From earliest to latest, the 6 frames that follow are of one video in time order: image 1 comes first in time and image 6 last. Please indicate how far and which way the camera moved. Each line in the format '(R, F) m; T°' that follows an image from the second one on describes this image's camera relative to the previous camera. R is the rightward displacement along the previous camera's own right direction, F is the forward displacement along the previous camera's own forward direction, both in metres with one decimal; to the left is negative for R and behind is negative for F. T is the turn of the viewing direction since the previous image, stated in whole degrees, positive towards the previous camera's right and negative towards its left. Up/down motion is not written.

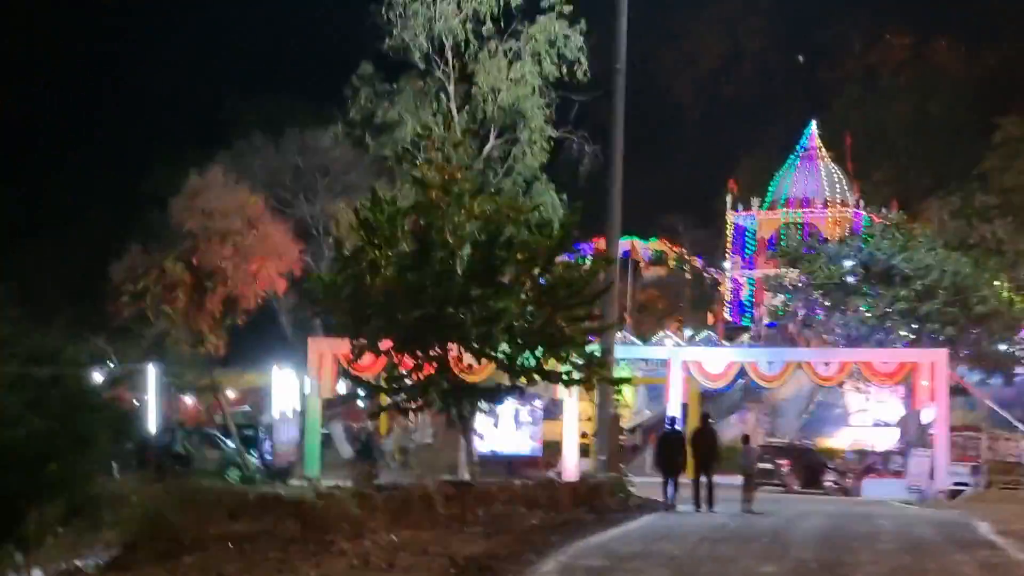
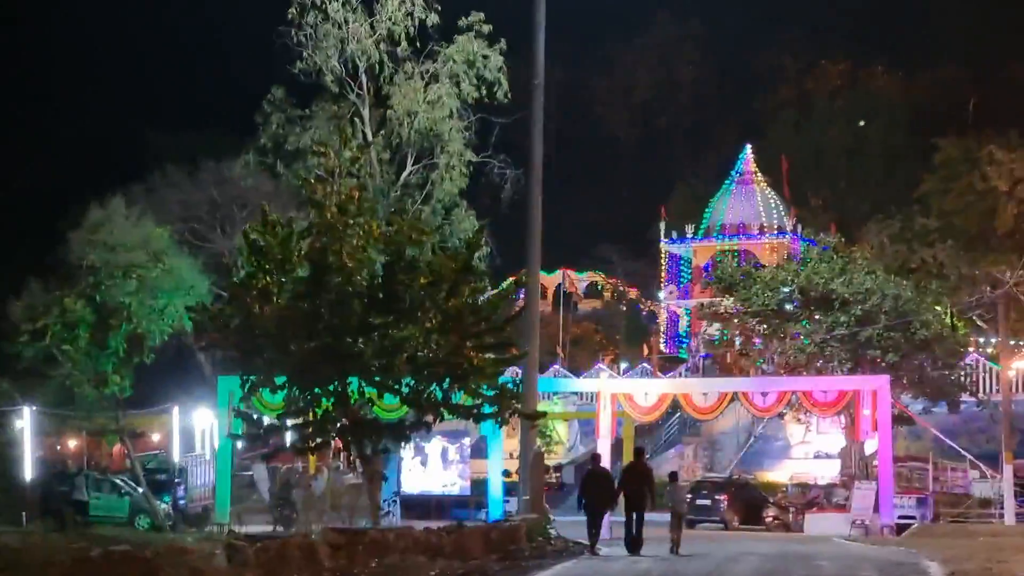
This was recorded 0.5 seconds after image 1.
(+0.2, +1.4) m; +1°
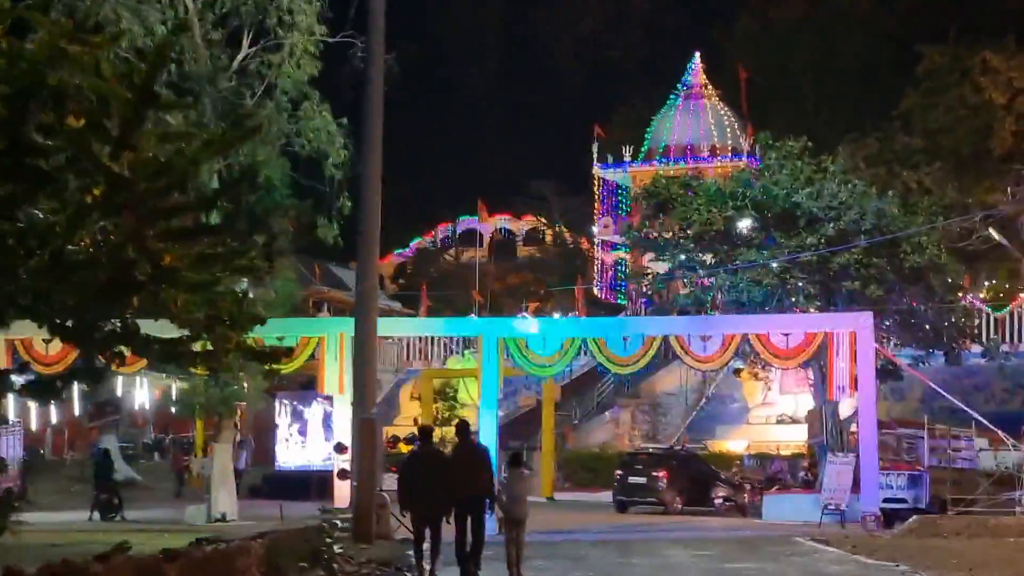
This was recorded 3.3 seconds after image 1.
(+0.9, +6.7) m; +1°
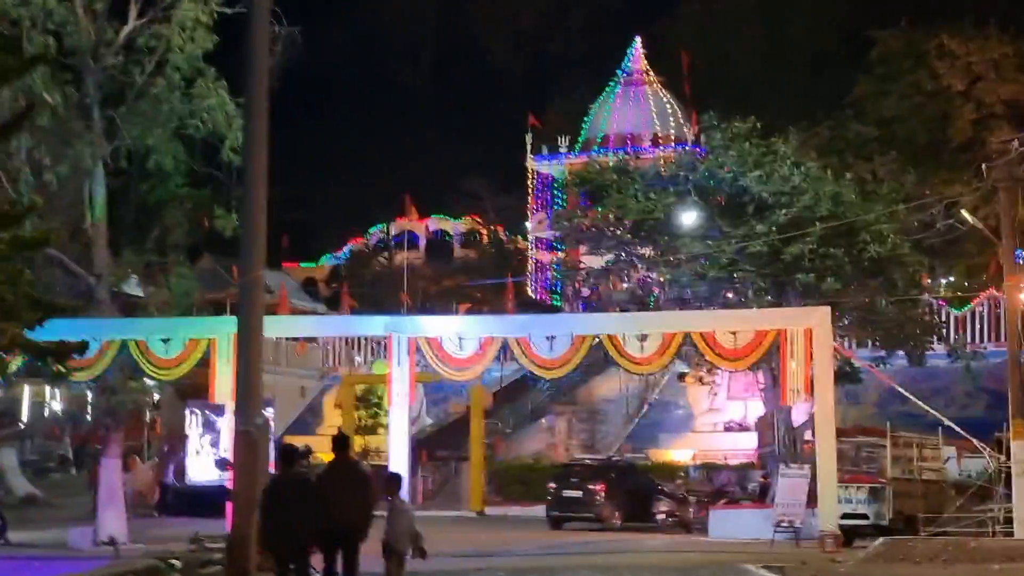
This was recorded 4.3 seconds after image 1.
(+0.2, +2.1) m; +1°
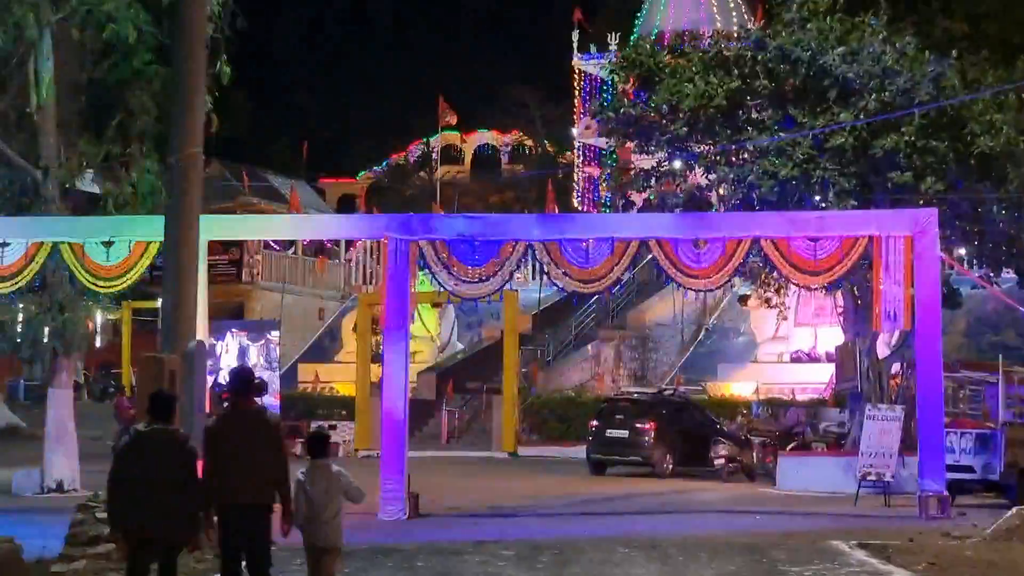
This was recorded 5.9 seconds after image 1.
(+0.2, +3.4) m; -1°
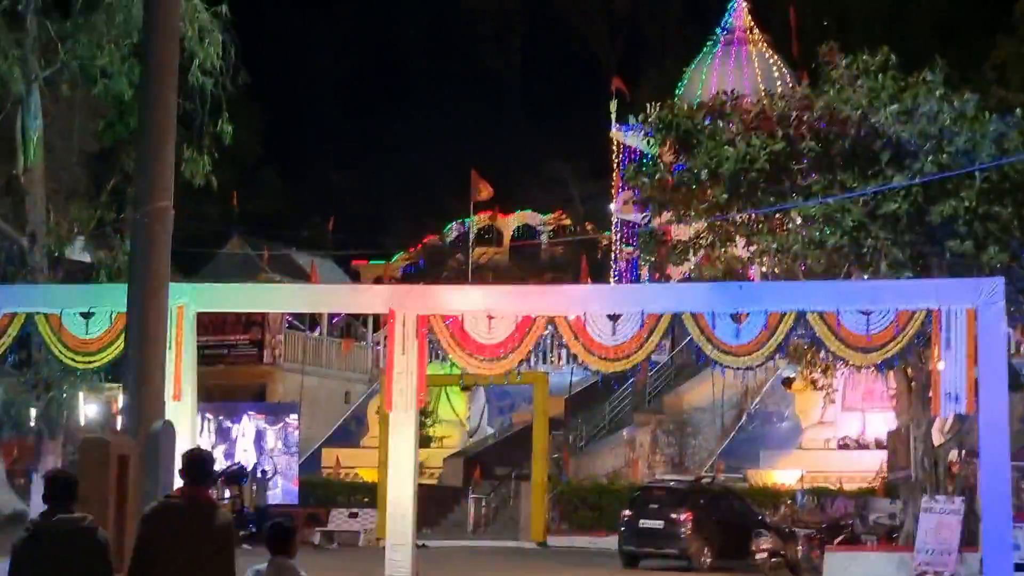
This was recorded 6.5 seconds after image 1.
(+0.1, +1.3) m; -1°
